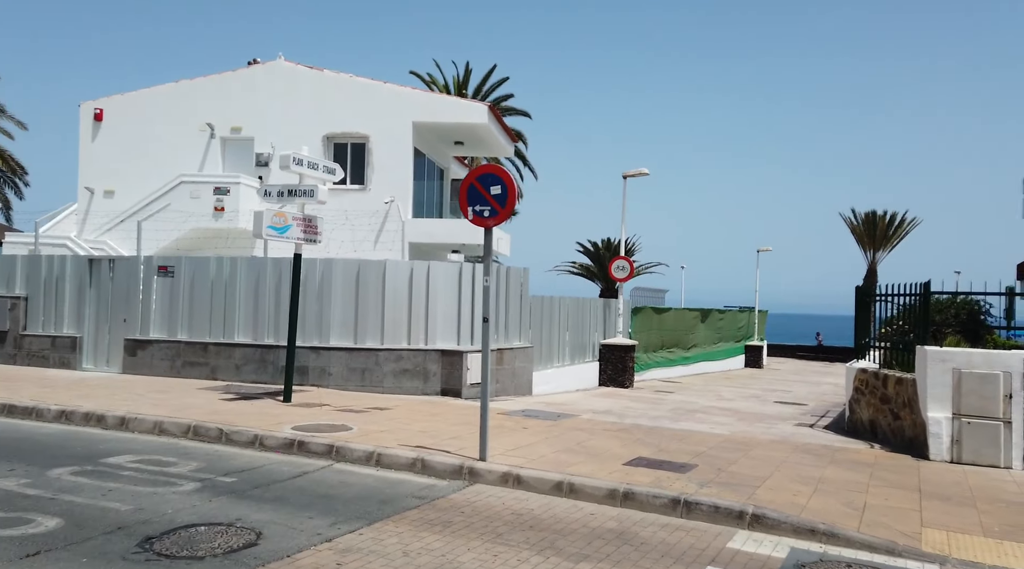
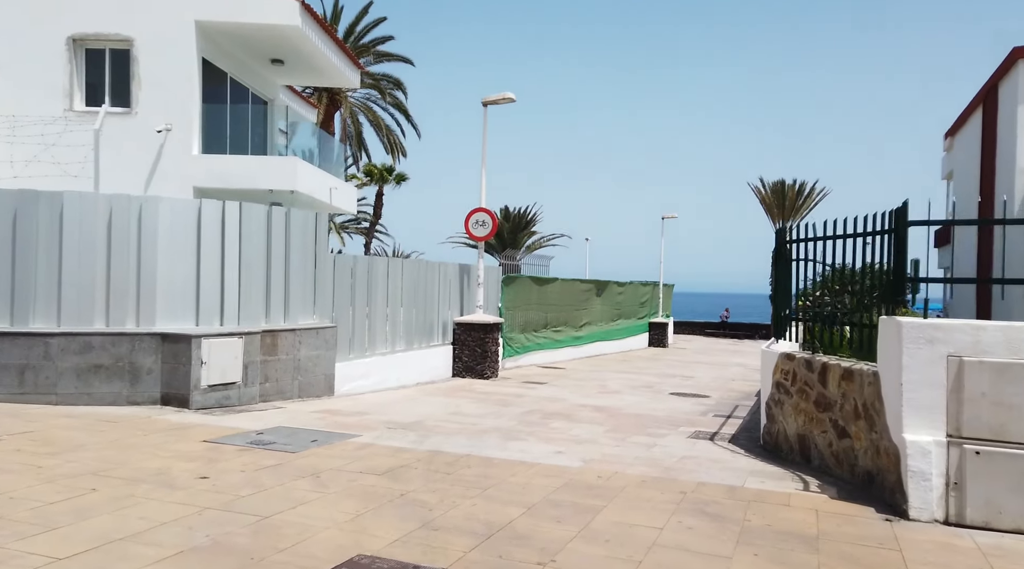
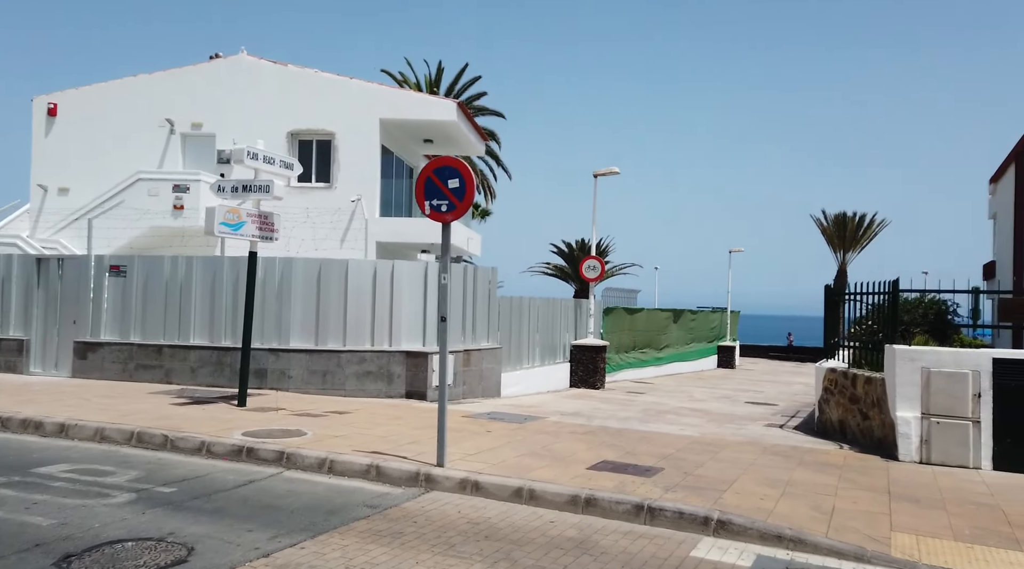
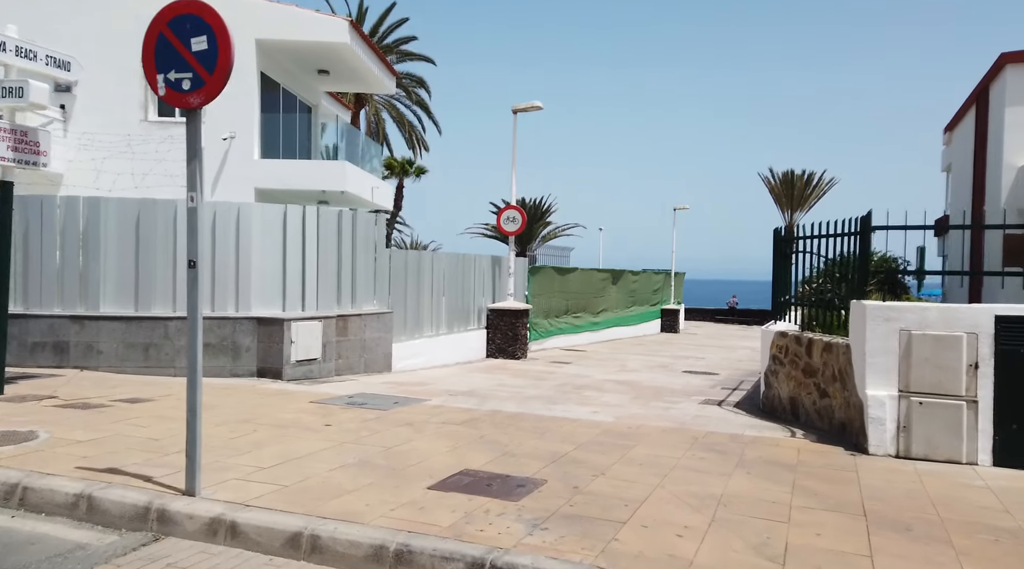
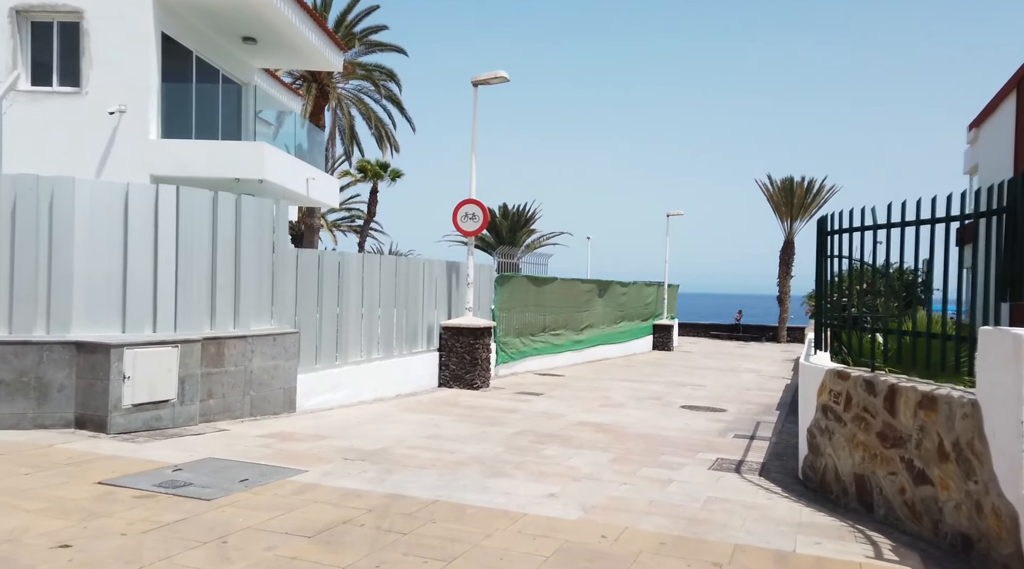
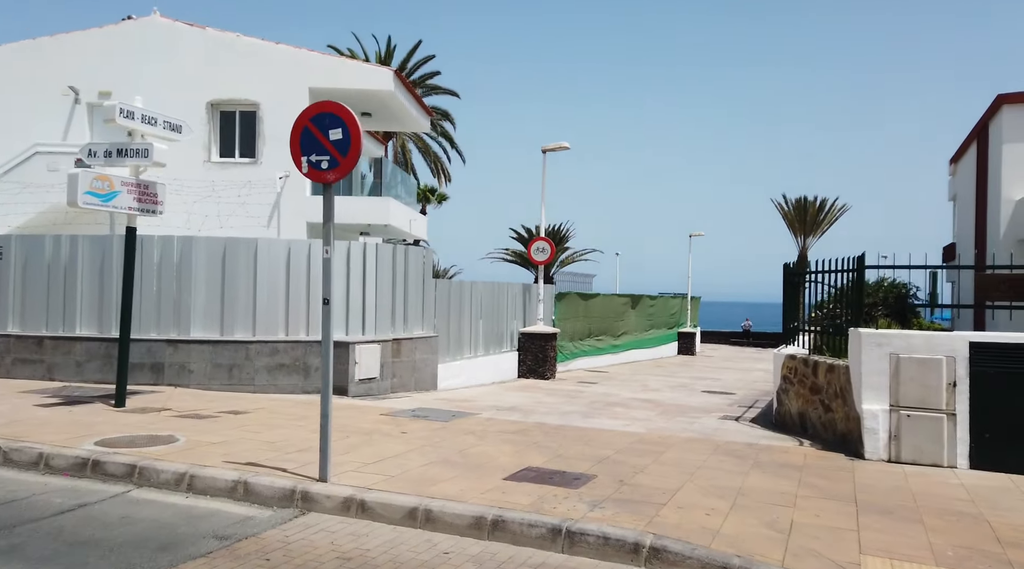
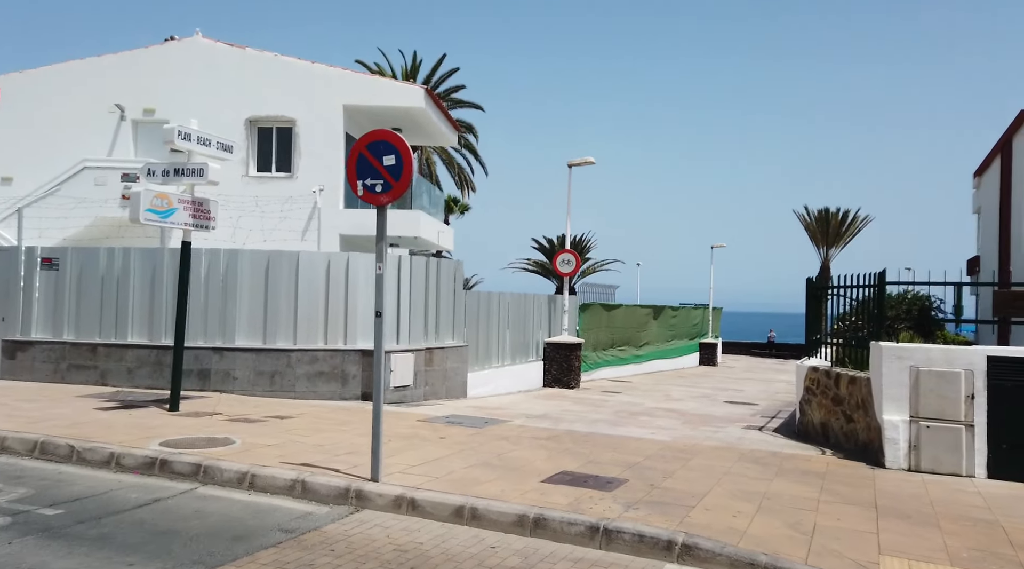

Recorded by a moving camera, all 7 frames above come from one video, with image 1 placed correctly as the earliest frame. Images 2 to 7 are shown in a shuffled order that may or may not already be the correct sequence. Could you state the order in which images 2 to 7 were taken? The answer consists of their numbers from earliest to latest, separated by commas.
3, 7, 6, 4, 2, 5
